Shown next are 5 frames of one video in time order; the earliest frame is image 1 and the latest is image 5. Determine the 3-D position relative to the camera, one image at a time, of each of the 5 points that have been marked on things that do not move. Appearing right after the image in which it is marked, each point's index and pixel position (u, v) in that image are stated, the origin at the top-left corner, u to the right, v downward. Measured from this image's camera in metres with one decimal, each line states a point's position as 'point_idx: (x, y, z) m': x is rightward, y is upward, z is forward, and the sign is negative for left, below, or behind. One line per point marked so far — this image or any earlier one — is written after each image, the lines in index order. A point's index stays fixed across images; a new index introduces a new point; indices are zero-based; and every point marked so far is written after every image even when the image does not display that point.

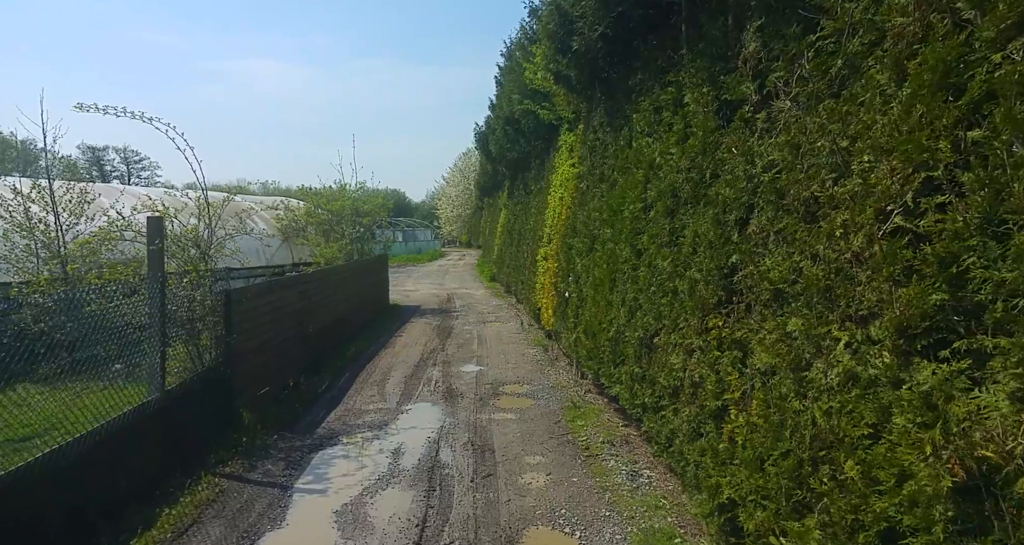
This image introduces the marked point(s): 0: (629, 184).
0: (+1.2, +0.9, +5.7) m
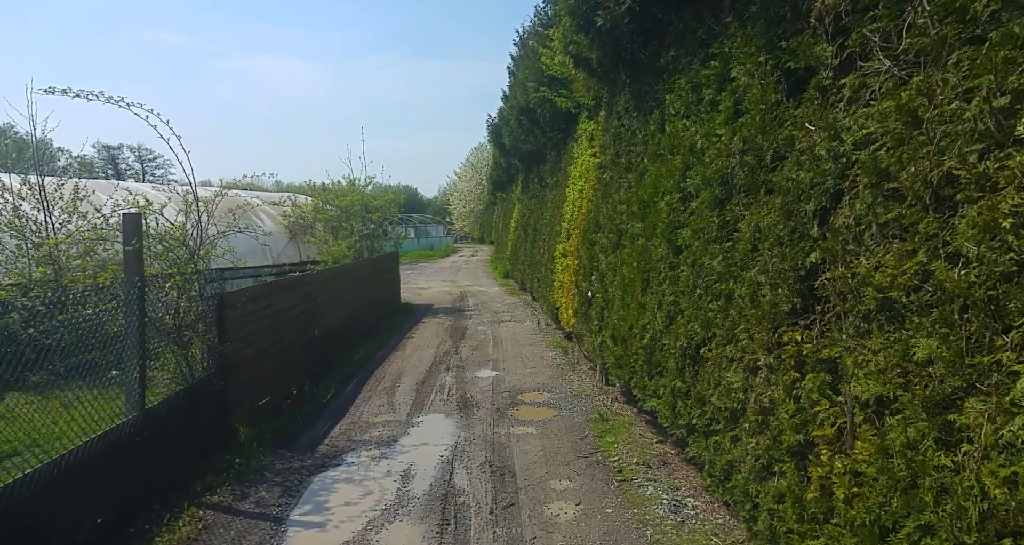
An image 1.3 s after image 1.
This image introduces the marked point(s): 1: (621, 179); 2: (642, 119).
0: (+1.3, +0.9, +5.1) m
1: (+1.3, +1.1, +6.8) m
2: (+1.4, +1.7, +6.4) m
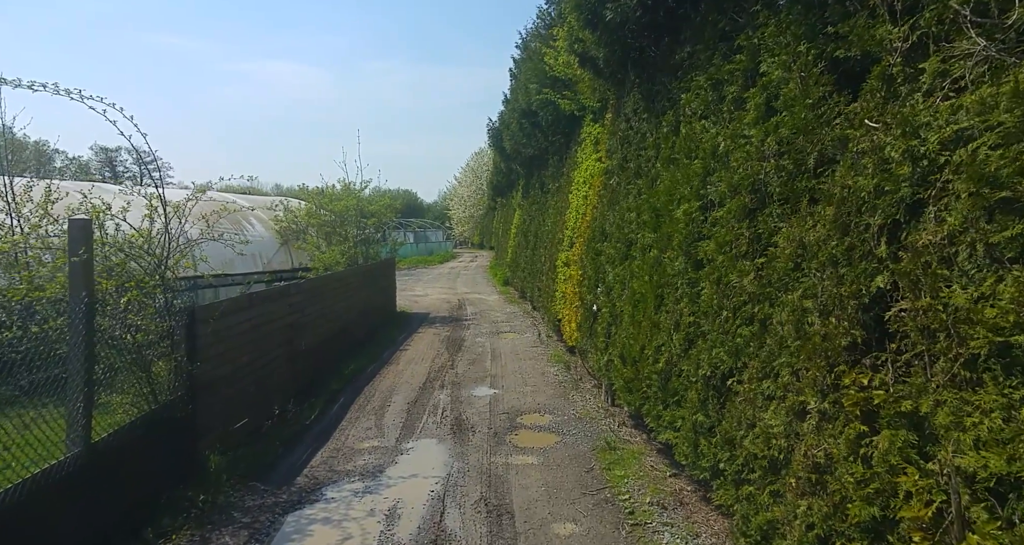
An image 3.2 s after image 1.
0: (+1.3, +0.7, +4.6) m
1: (+1.3, +0.9, +6.3) m
2: (+1.4, +1.5, +6.0) m
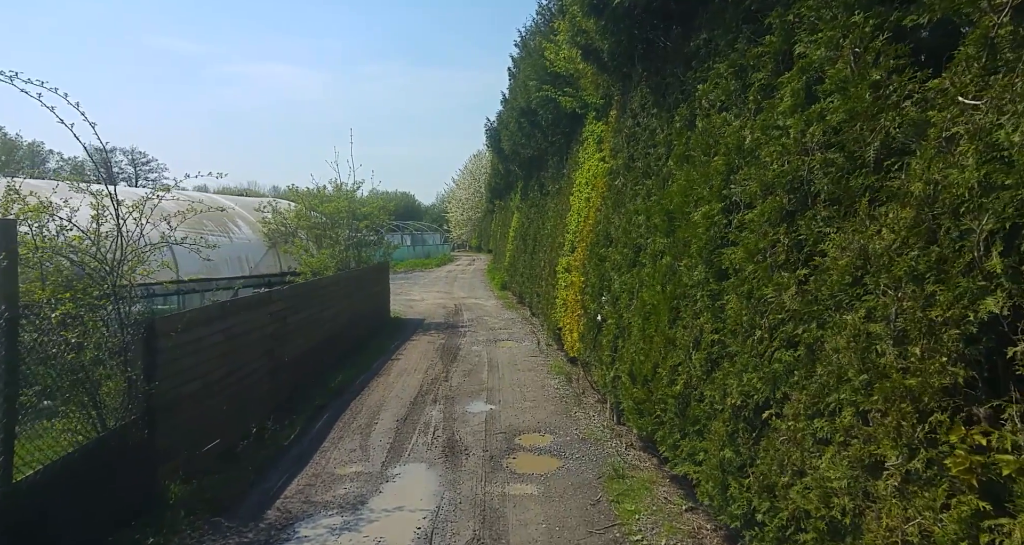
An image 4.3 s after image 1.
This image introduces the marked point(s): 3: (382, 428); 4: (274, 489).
0: (+1.3, +0.7, +4.2) m
1: (+1.3, +0.9, +5.8) m
2: (+1.4, +1.5, +5.5) m
3: (-1.4, -1.6, +6.1) m
4: (-1.9, -1.7, +4.7) m
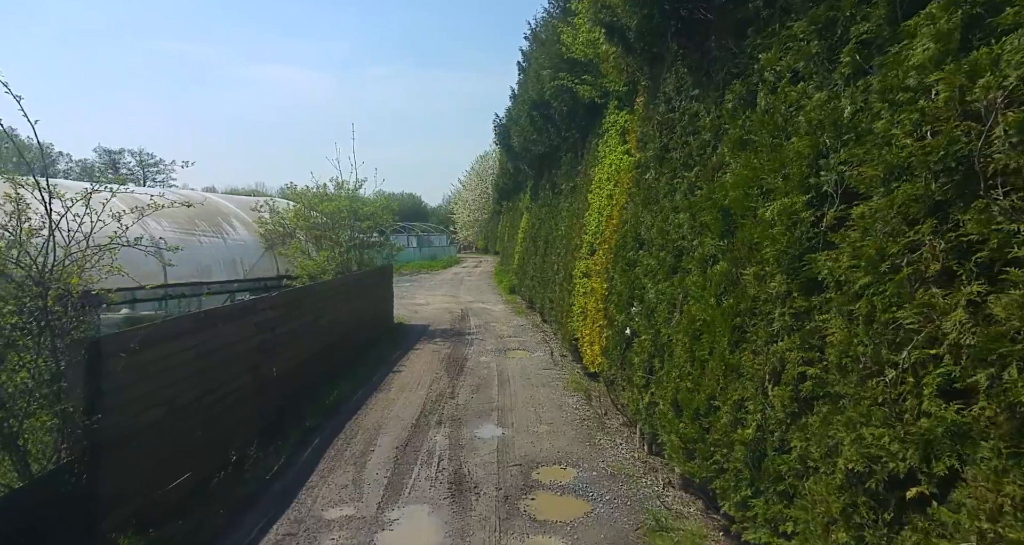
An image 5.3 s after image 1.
0: (+1.5, +0.6, +3.4) m
1: (+1.4, +0.8, +5.0) m
2: (+1.6, +1.4, +4.7) m
3: (-1.2, -1.7, +5.3) m
4: (-1.7, -1.8, +3.9) m
